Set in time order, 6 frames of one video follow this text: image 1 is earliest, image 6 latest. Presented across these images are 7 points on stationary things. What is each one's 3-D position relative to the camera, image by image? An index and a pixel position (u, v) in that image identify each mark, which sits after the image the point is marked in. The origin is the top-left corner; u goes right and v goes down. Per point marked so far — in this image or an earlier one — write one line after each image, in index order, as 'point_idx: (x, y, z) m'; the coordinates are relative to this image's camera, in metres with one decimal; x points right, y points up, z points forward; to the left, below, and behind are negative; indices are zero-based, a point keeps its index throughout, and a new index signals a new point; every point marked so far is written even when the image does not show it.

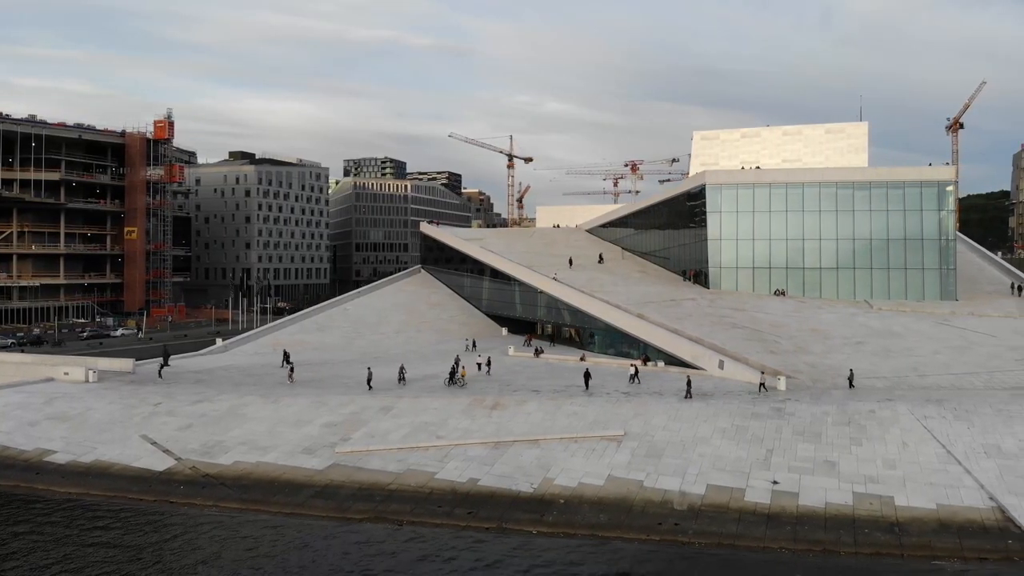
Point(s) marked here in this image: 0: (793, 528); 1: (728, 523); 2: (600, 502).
0: (+6.8, -5.9, +18.4) m
1: (+5.3, -5.8, +18.8) m
2: (+2.3, -5.6, +19.9) m
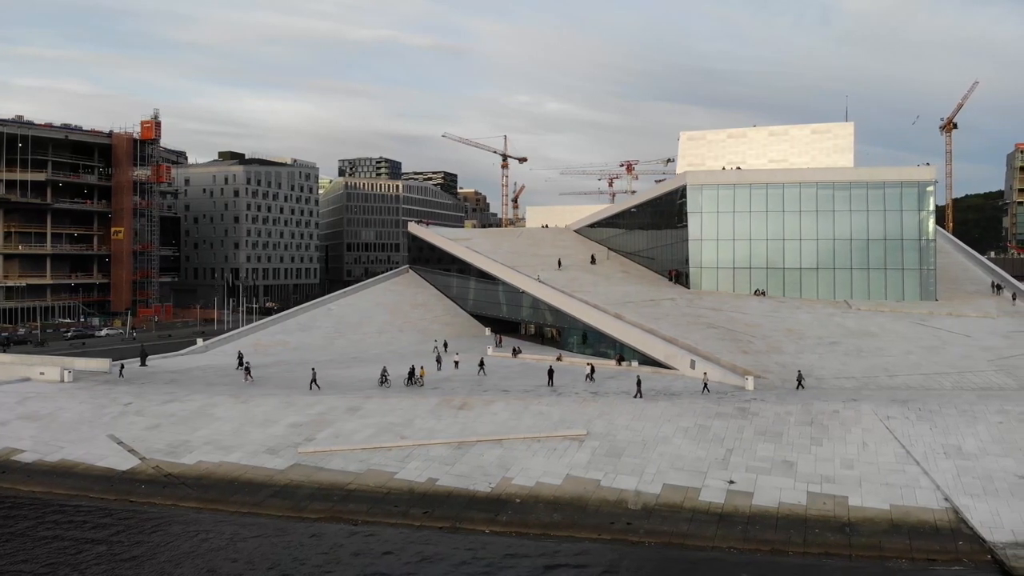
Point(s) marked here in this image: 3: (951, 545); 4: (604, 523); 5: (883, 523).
0: (+5.6, -5.9, +18.5) m
1: (+4.1, -5.8, +18.9) m
2: (+1.1, -5.6, +20.0) m
3: (+10.3, -6.1, +17.9) m
4: (+2.3, -5.9, +19.0) m
5: (+9.1, -5.8, +18.7) m
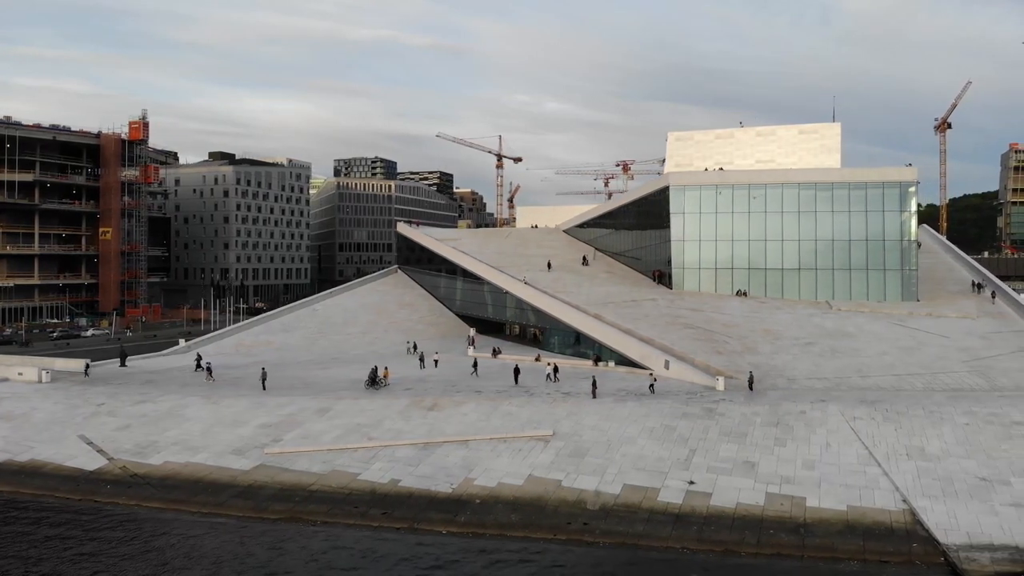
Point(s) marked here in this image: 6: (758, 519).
0: (+4.6, -5.9, +18.6) m
1: (+3.1, -5.9, +19.0) m
2: (+0.1, -5.7, +20.0) m
3: (+9.3, -6.2, +17.9) m
4: (+1.2, -5.9, +19.0) m
5: (+8.0, -5.9, +18.7) m
6: (+6.1, -5.8, +19.0) m
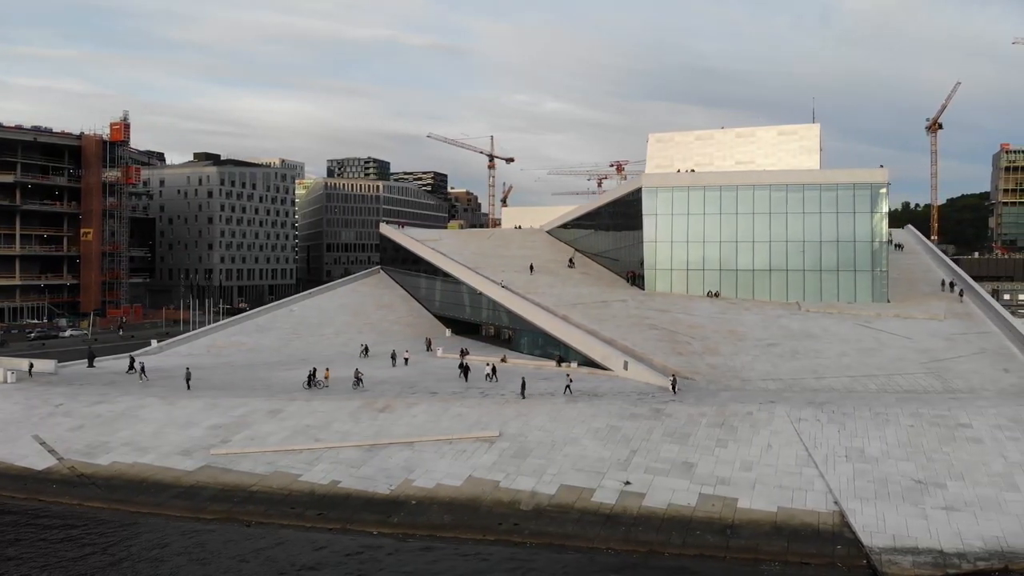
0: (+2.8, -6.0, +18.8) m
1: (+1.3, -5.9, +19.1) m
2: (-1.7, -5.7, +20.2) m
3: (+7.5, -6.2, +18.1) m
4: (-0.5, -6.0, +19.2) m
5: (+6.3, -5.9, +18.9) m
6: (+4.4, -5.9, +19.1) m
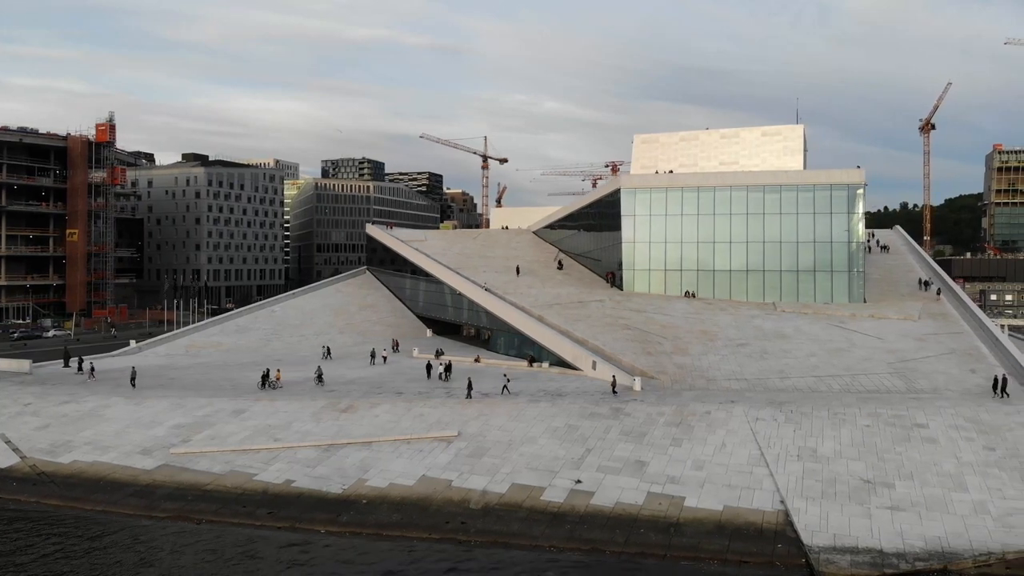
0: (+1.5, -6.0, +18.9) m
1: (0.0, -6.0, +19.3) m
2: (-3.0, -5.8, +20.4) m
3: (+6.2, -6.3, +18.2) m
4: (-1.9, -6.0, +19.4) m
5: (+5.0, -5.9, +19.0) m
6: (+3.1, -5.9, +19.3) m
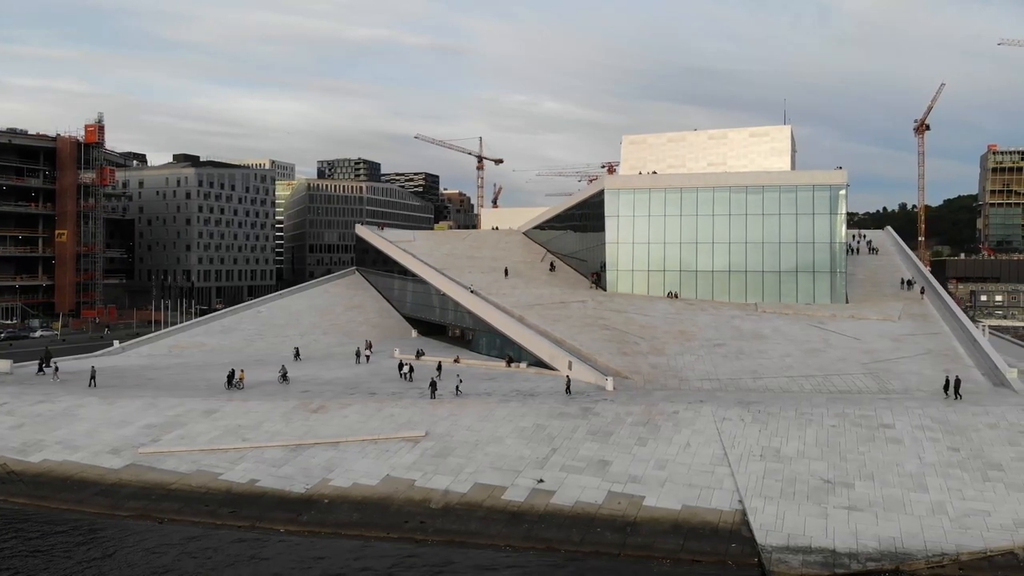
0: (+0.4, -6.0, +19.1) m
1: (-1.1, -6.0, +19.4) m
2: (-4.1, -5.8, +20.5) m
3: (+5.1, -6.3, +18.4) m
4: (-2.9, -6.0, +19.5) m
5: (+3.9, -6.0, +19.2) m
6: (+2.0, -5.9, +19.4) m
